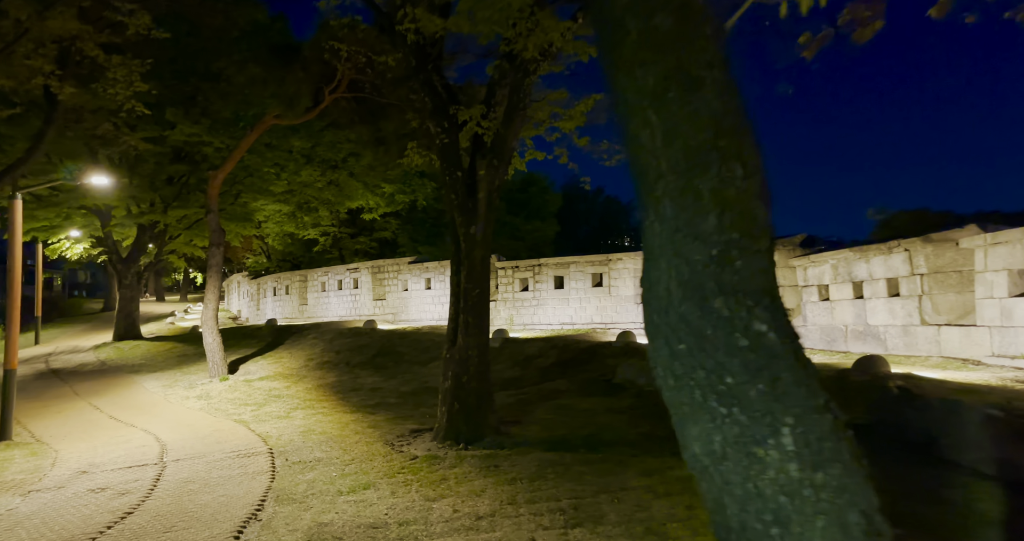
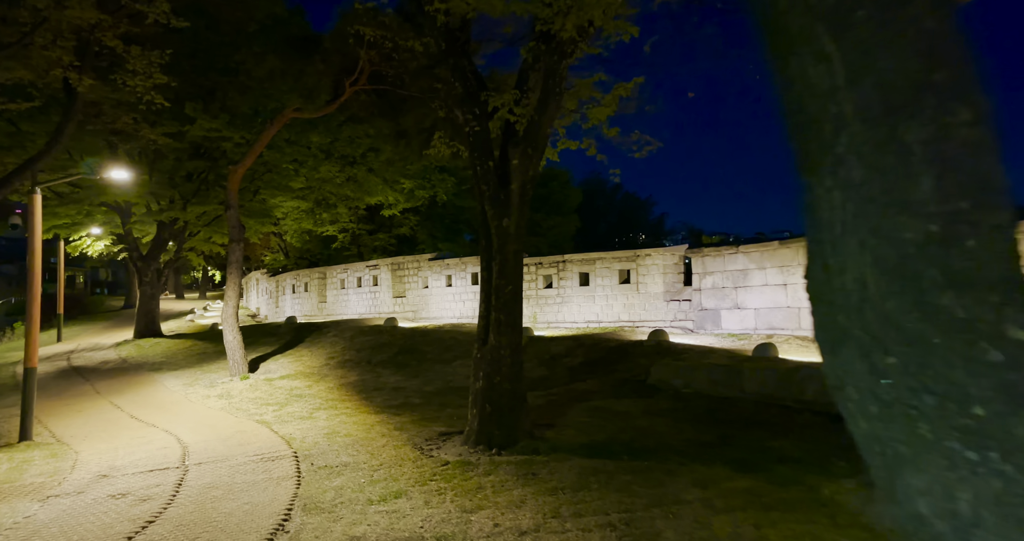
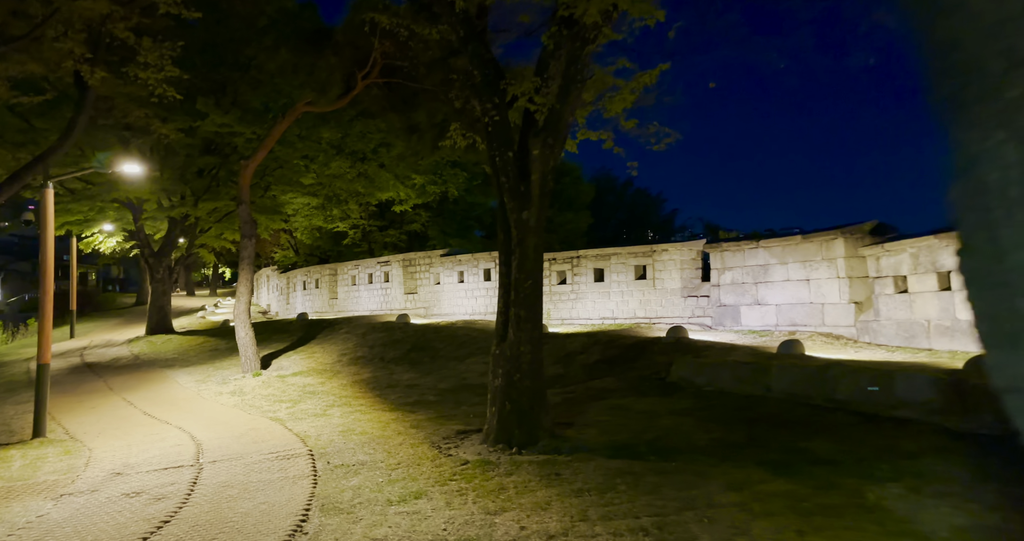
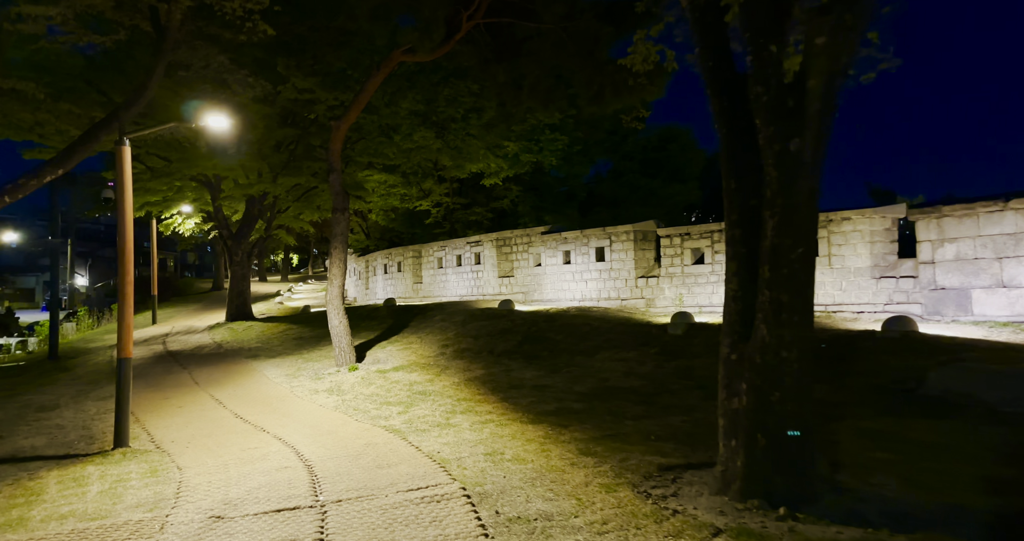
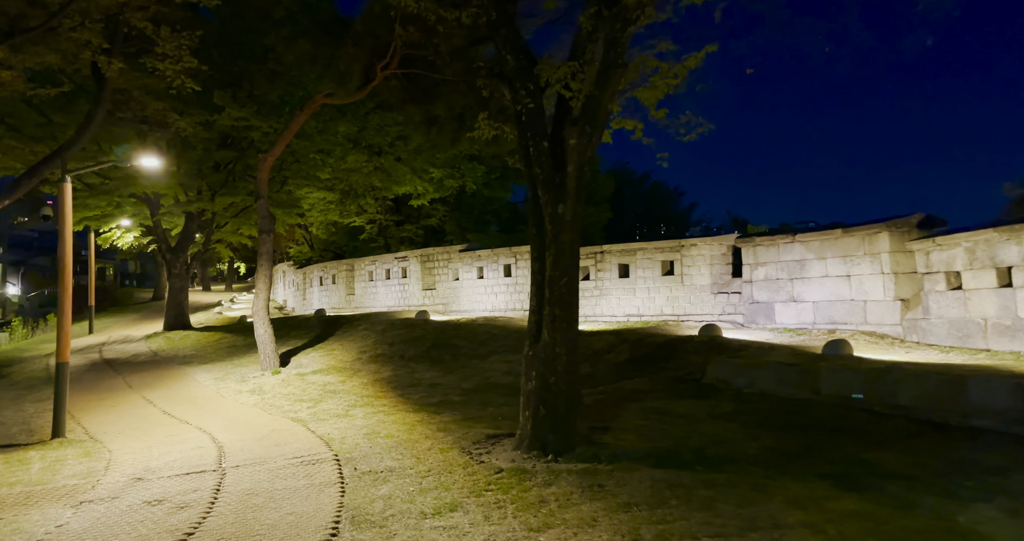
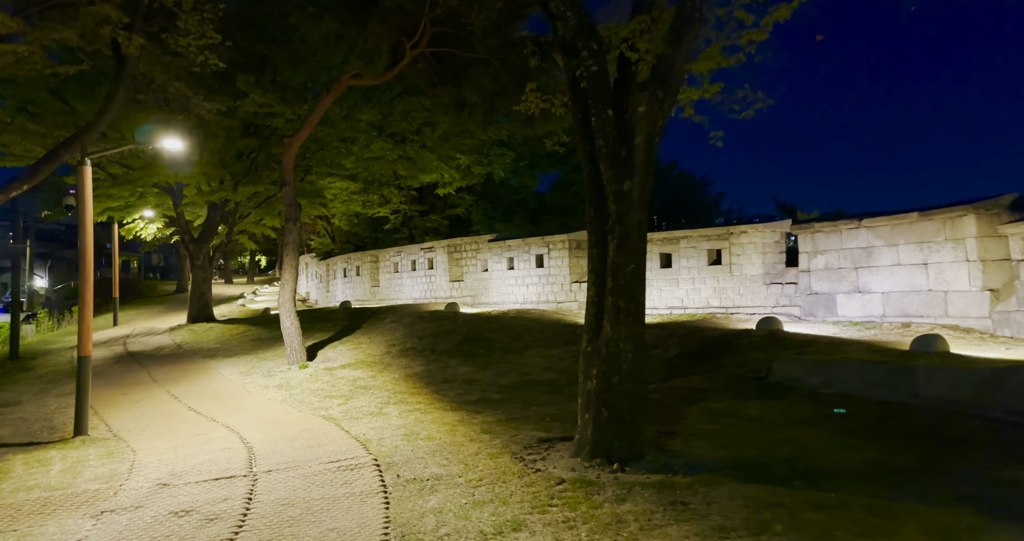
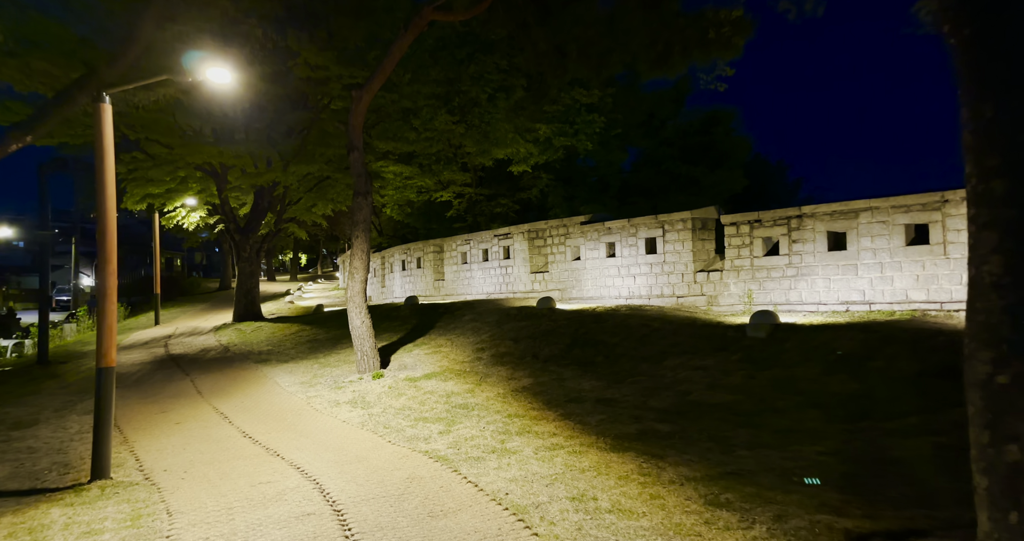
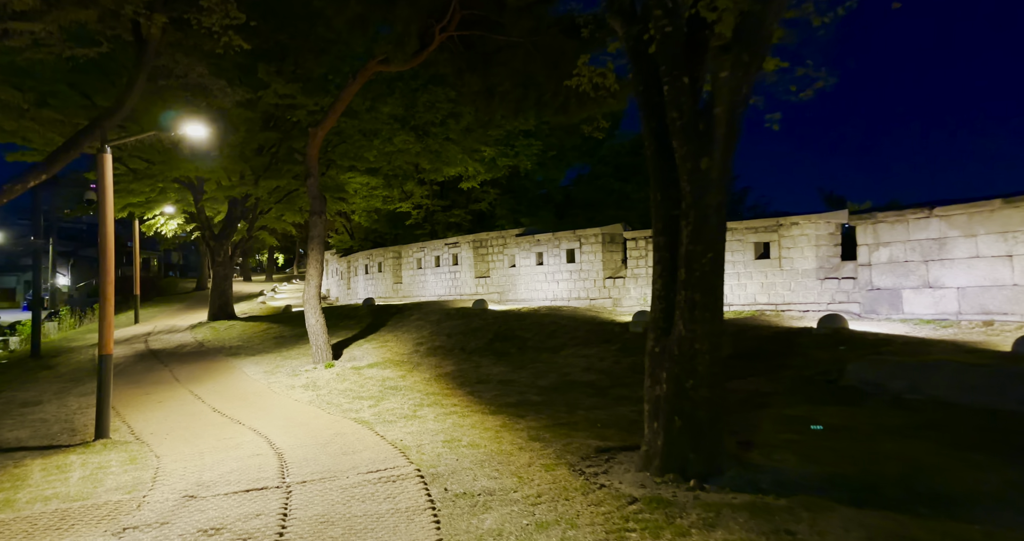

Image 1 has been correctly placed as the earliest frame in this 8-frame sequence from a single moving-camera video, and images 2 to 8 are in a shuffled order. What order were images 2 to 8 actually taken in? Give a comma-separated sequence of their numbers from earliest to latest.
2, 3, 5, 6, 8, 4, 7
